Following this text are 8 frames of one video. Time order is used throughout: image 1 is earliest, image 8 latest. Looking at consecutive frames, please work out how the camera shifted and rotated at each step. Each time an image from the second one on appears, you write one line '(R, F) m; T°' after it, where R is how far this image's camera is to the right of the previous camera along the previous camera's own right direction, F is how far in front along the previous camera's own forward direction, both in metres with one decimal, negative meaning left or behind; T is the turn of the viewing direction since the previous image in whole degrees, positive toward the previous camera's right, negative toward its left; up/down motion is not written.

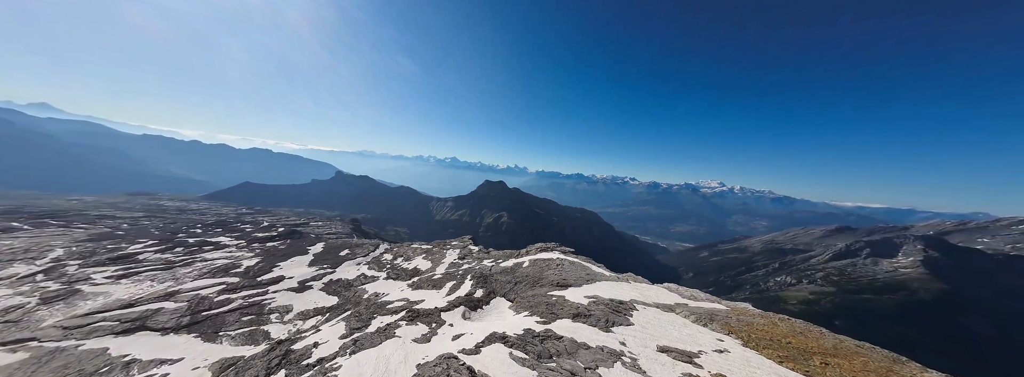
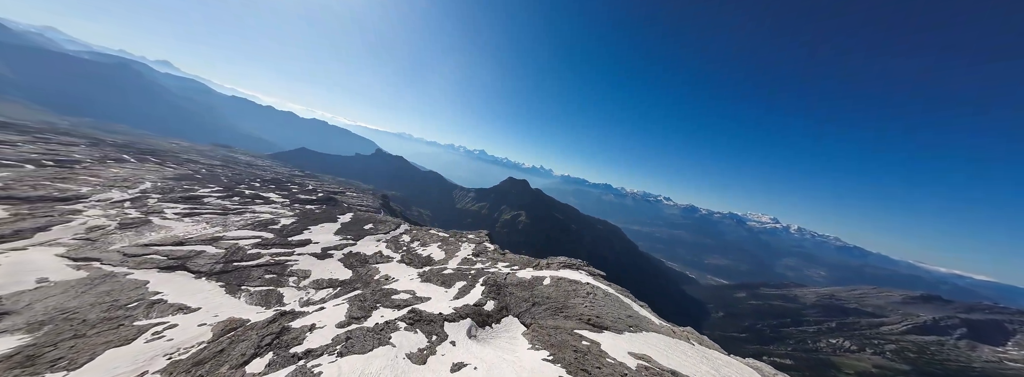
(-1.1, +3.1) m; -6°
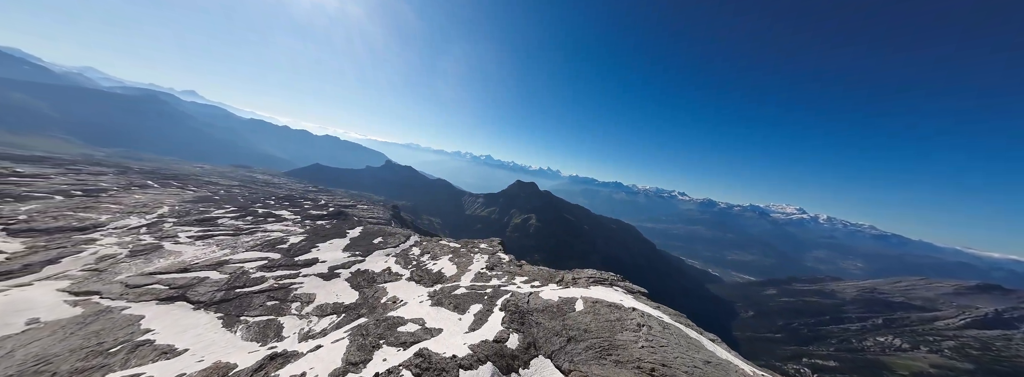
(-0.9, +3.1) m; -2°
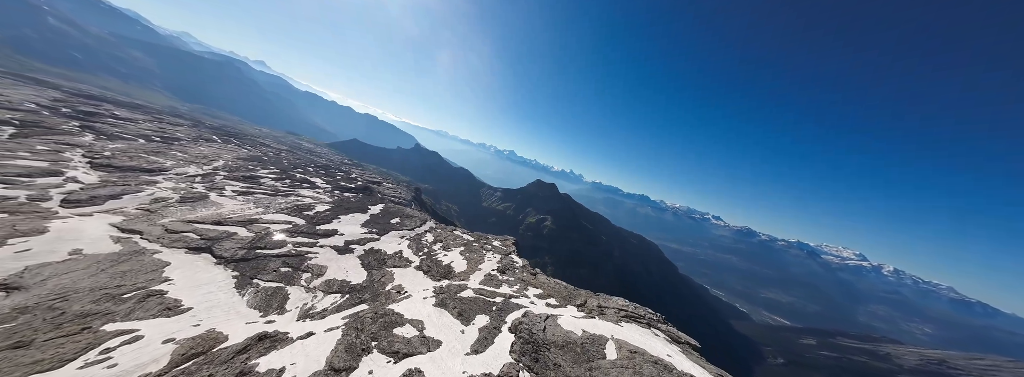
(-1.1, +3.1) m; -5°
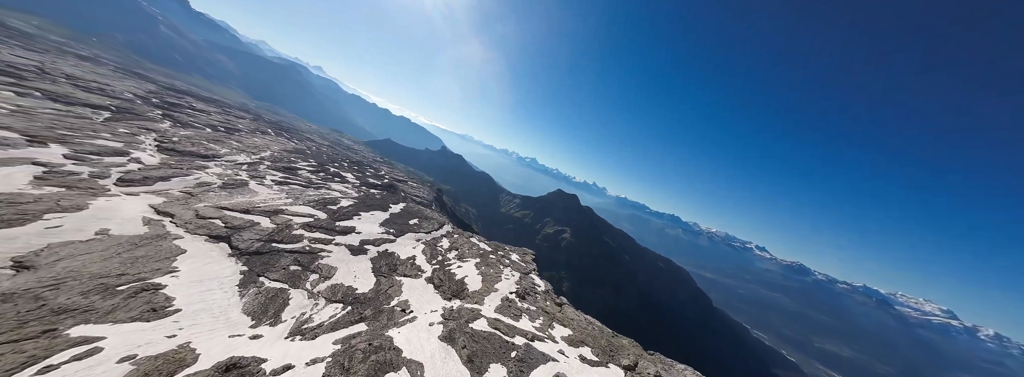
(-1.3, +4.0) m; -6°
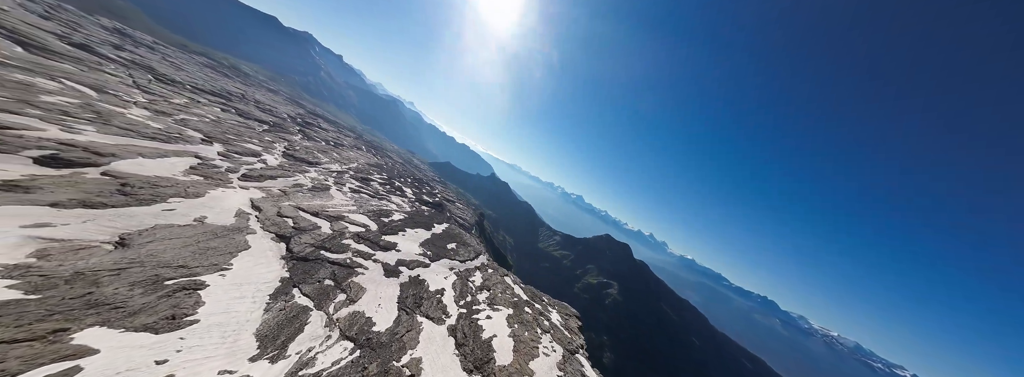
(-1.9, +4.6) m; -13°
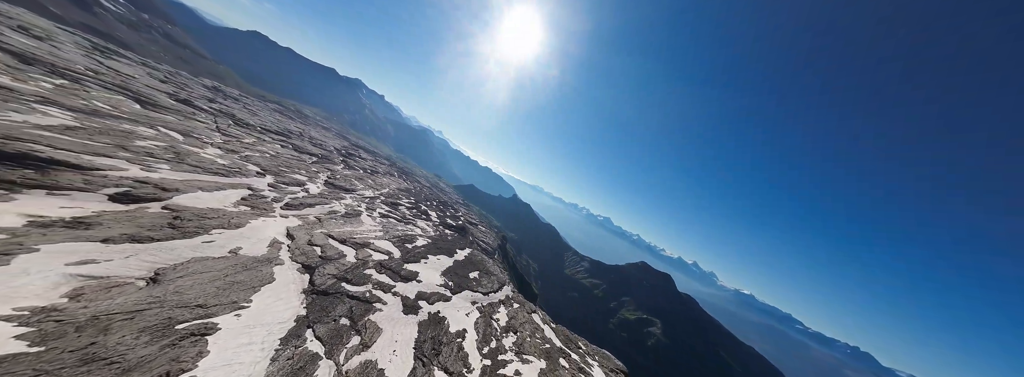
(-0.8, +2.8) m; -6°
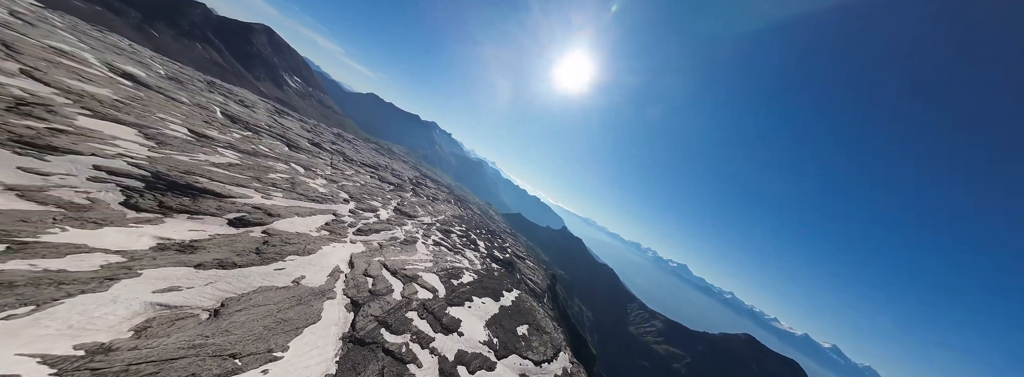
(-2.0, +5.4) m; -15°
